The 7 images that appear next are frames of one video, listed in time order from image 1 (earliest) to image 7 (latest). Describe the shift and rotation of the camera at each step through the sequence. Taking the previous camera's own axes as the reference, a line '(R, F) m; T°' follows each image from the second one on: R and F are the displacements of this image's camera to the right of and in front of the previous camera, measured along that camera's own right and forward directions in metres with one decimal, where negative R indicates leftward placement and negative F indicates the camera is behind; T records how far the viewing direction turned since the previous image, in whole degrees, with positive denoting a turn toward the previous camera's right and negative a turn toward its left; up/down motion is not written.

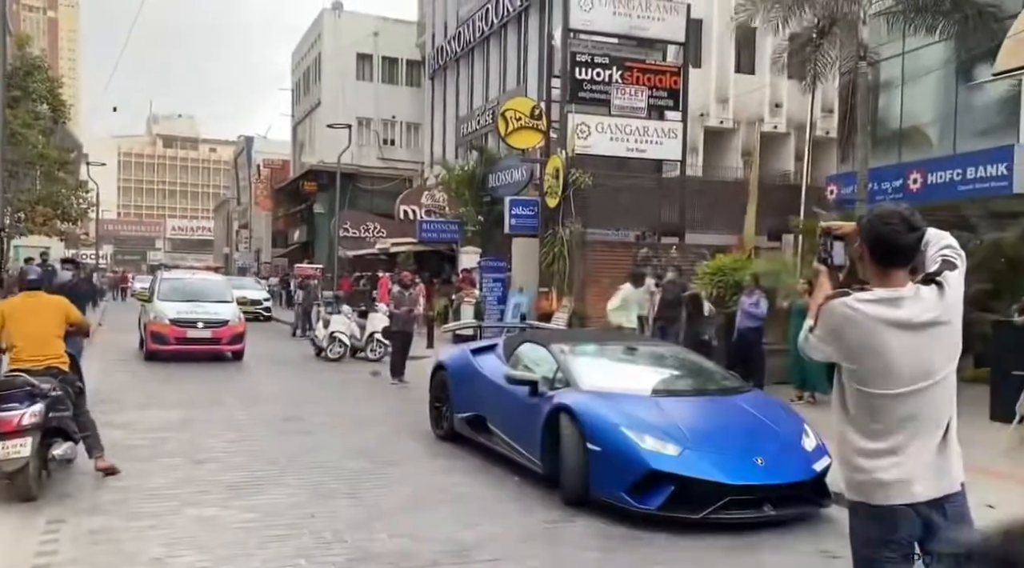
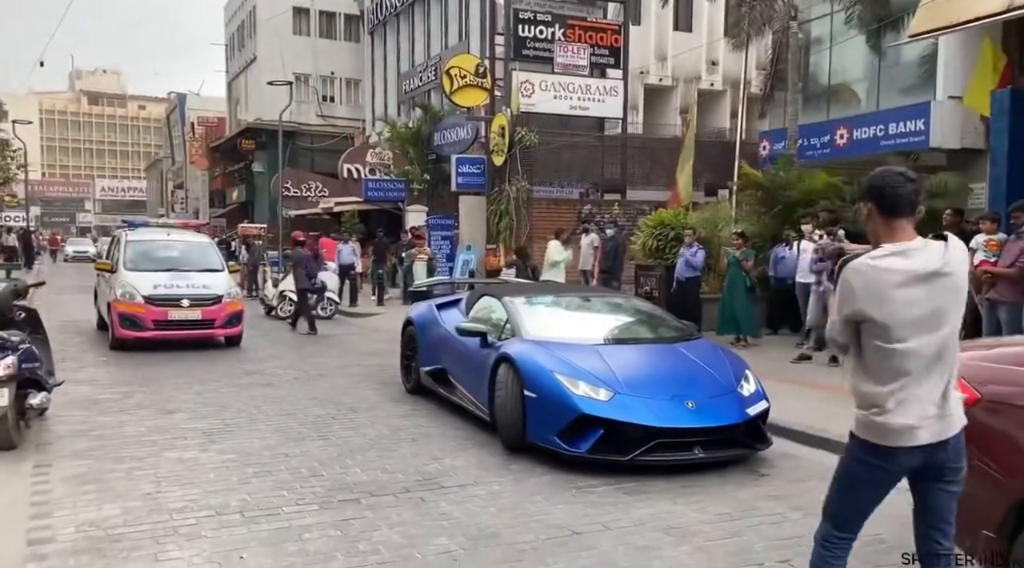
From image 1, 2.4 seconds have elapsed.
(0.0, -0.6) m; +3°
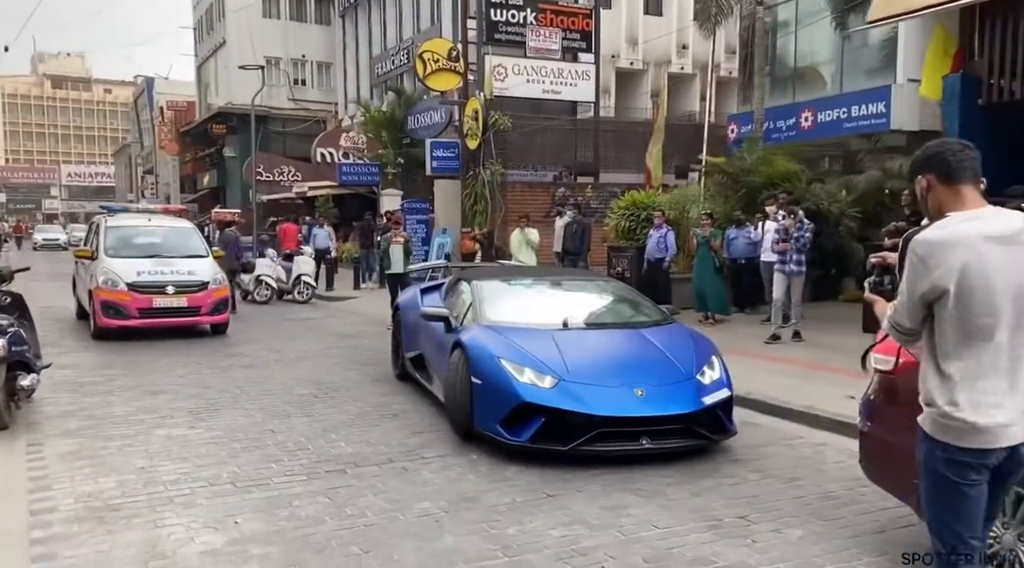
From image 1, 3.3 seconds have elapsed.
(0.0, -0.3) m; +2°
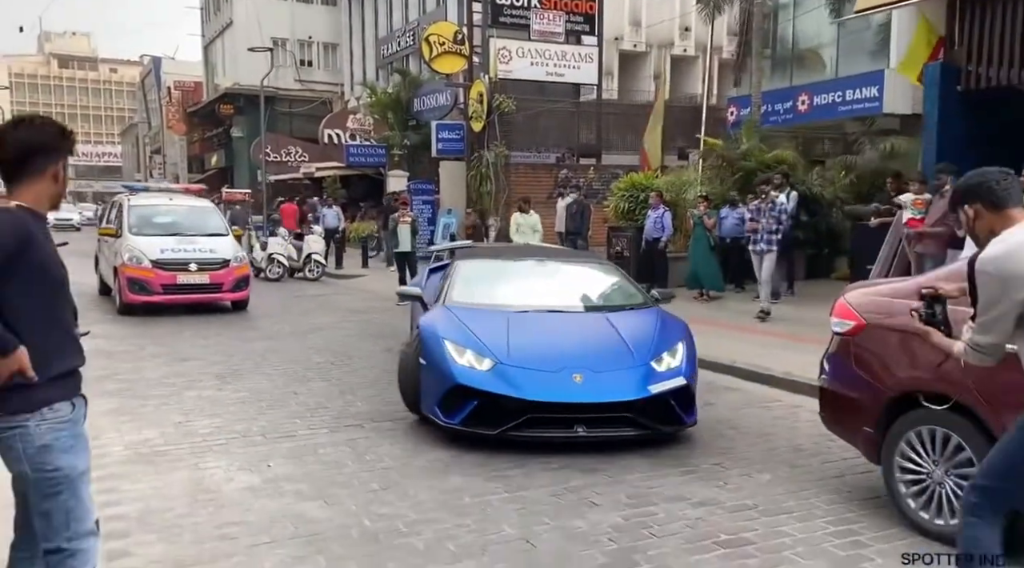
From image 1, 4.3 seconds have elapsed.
(0.0, -0.6) m; 0°
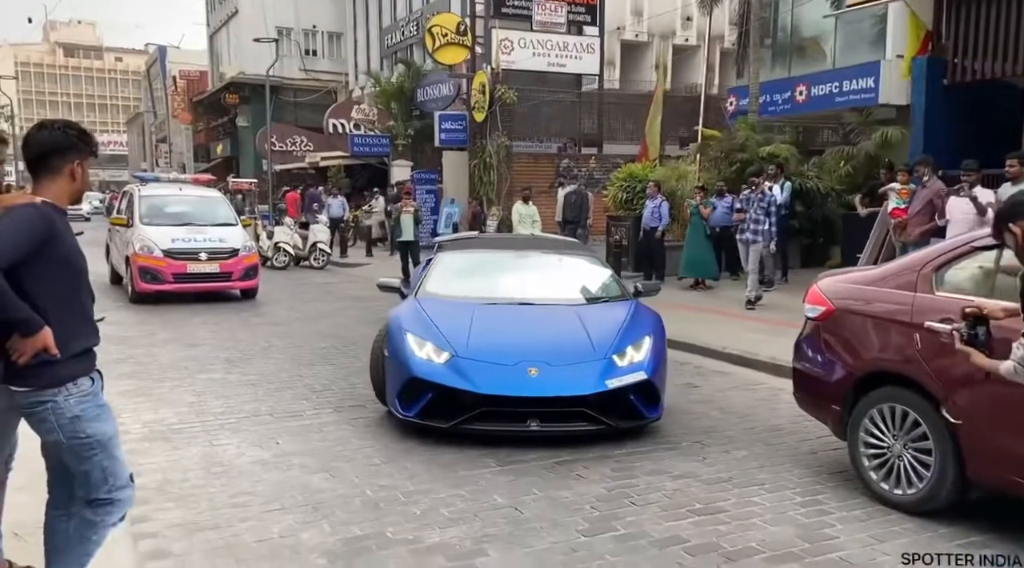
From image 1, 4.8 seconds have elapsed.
(+0.1, -0.3) m; 0°
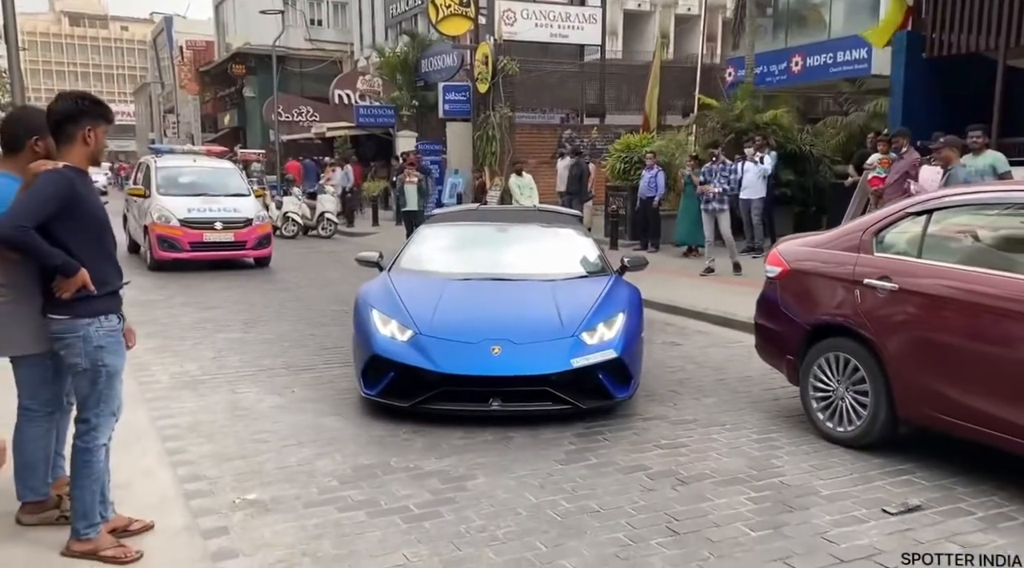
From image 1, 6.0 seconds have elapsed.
(+0.1, -0.6) m; 0°
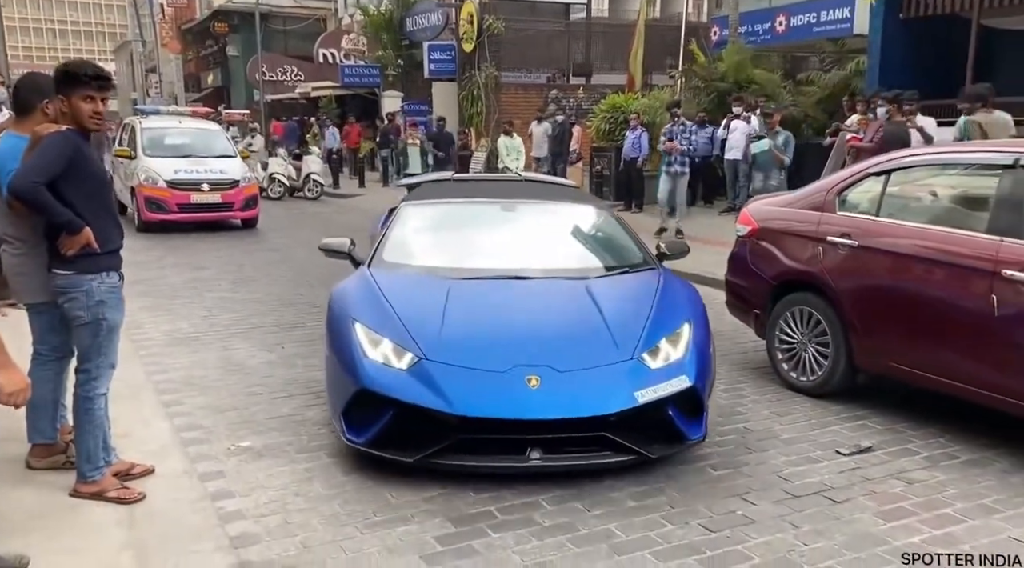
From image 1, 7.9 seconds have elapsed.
(+0.1, -0.2) m; +1°
